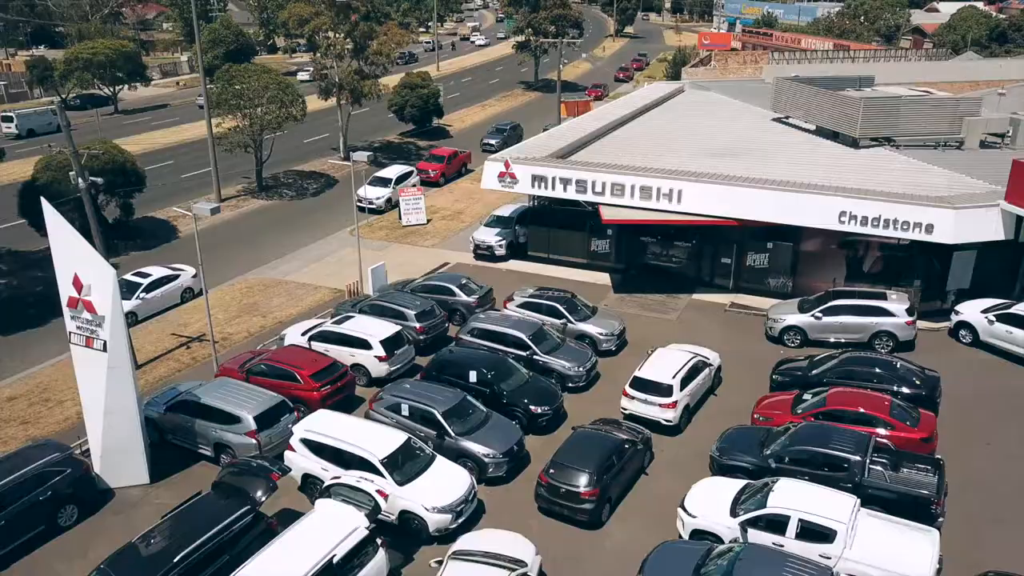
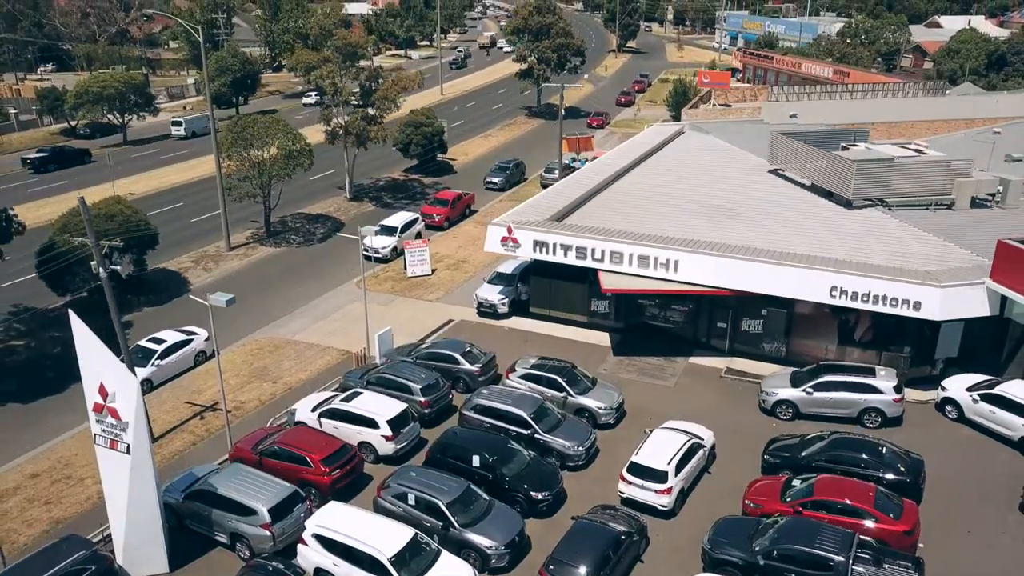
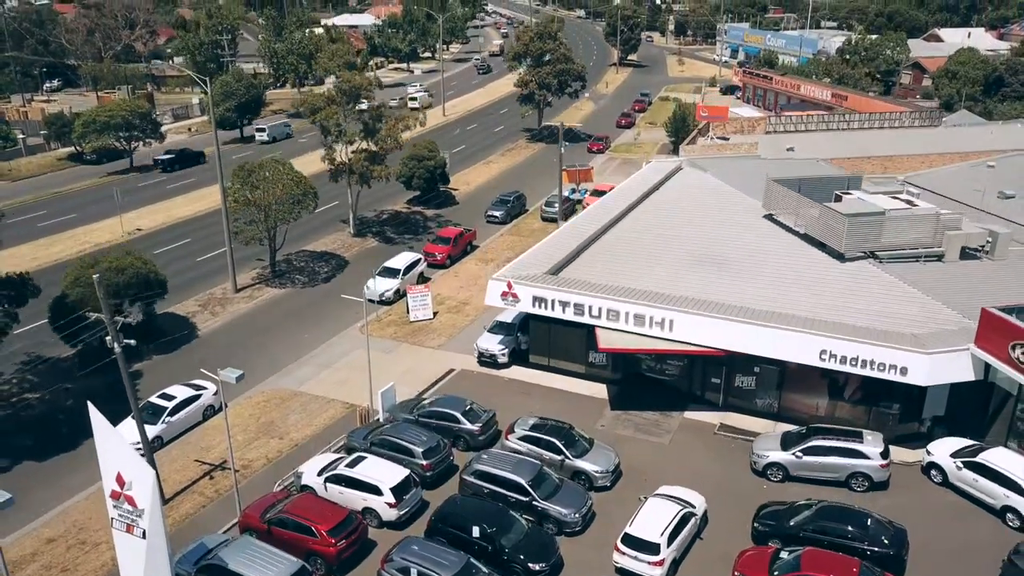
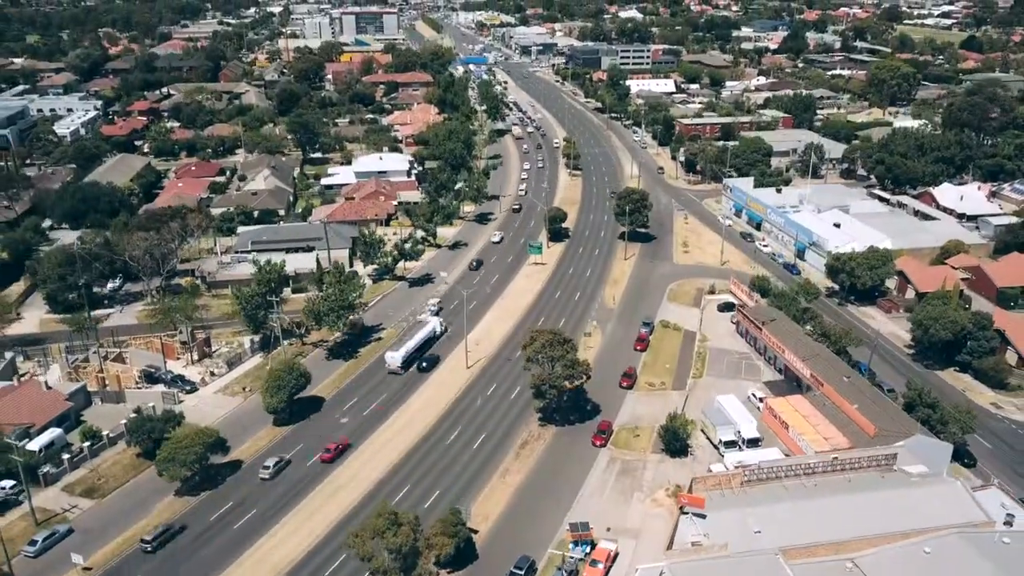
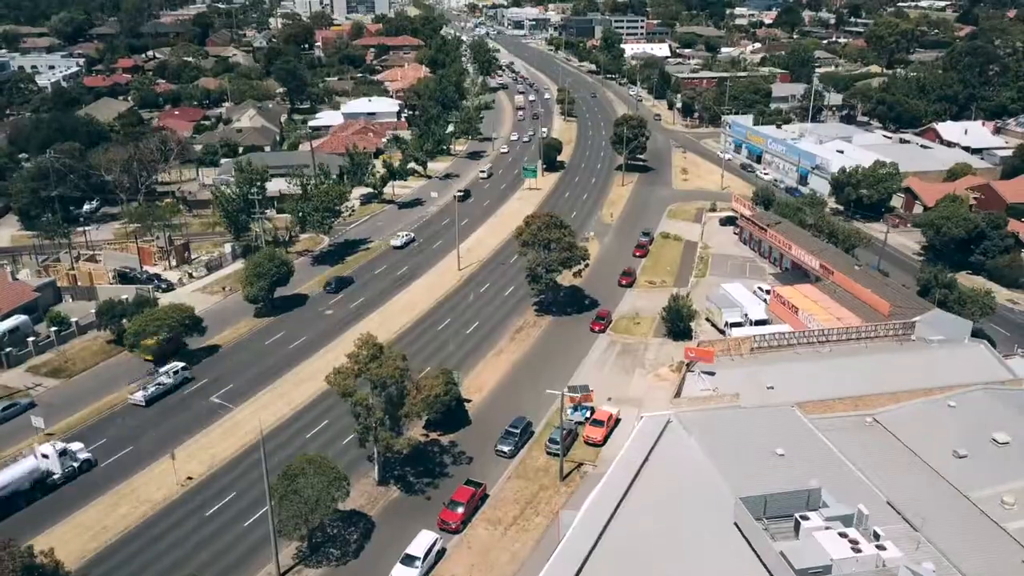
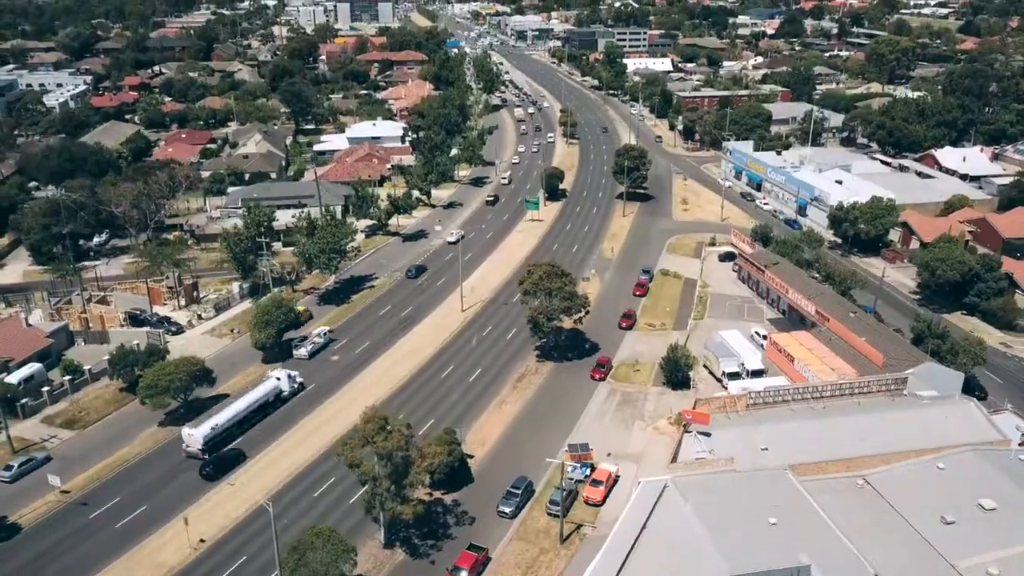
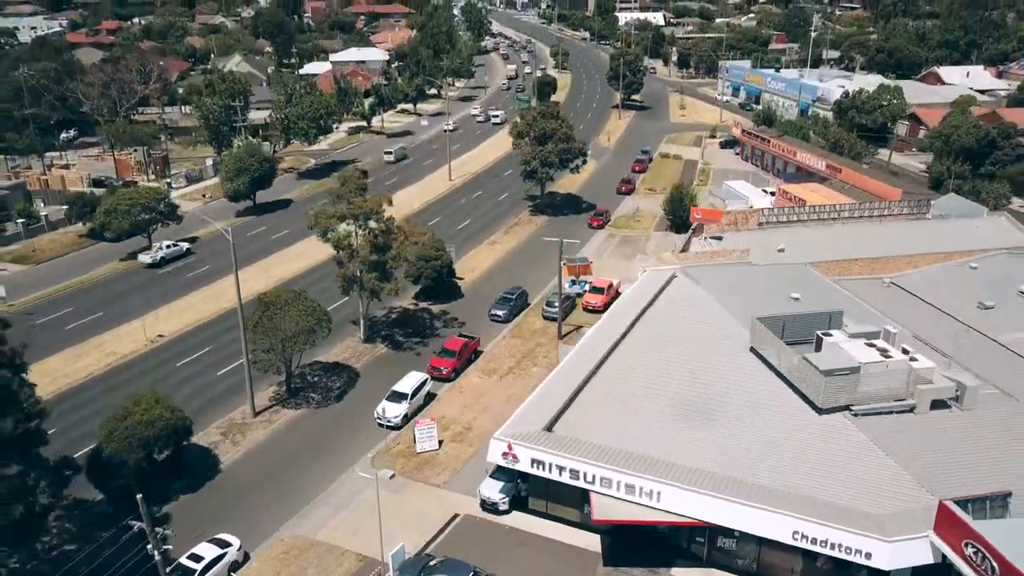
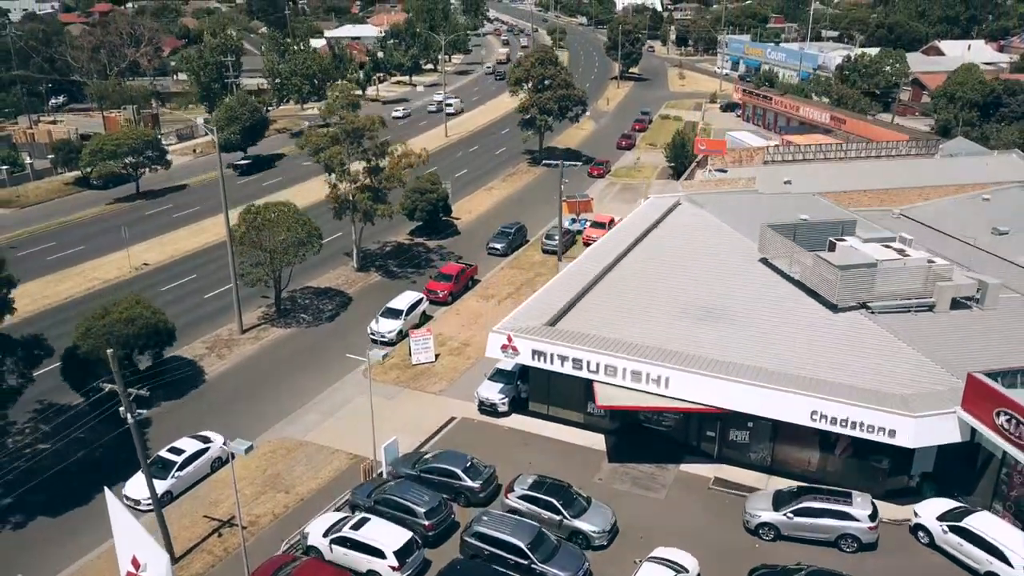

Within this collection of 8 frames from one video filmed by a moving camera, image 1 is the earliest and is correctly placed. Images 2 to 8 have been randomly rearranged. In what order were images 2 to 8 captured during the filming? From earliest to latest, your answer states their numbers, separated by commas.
2, 3, 8, 7, 5, 6, 4
